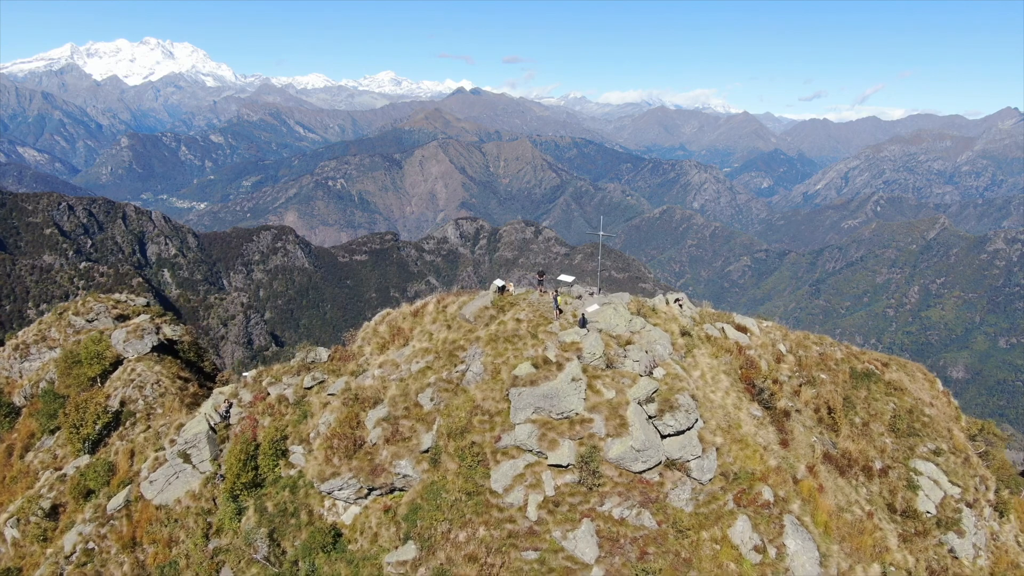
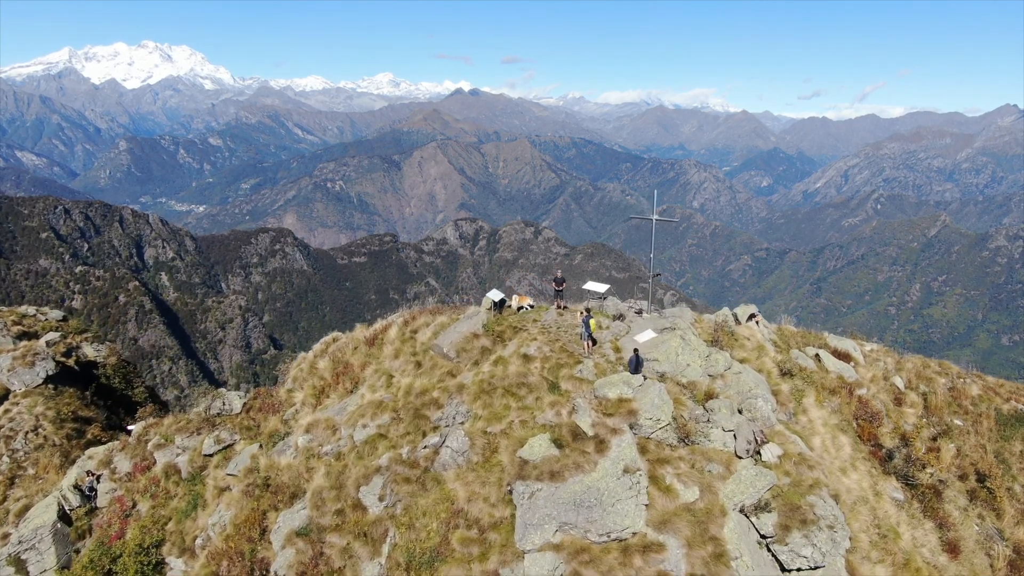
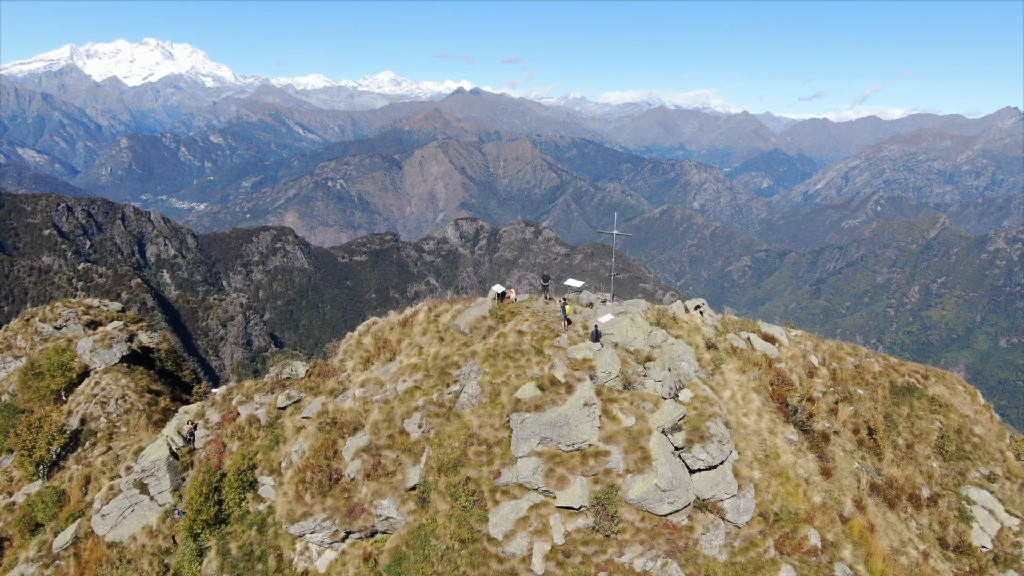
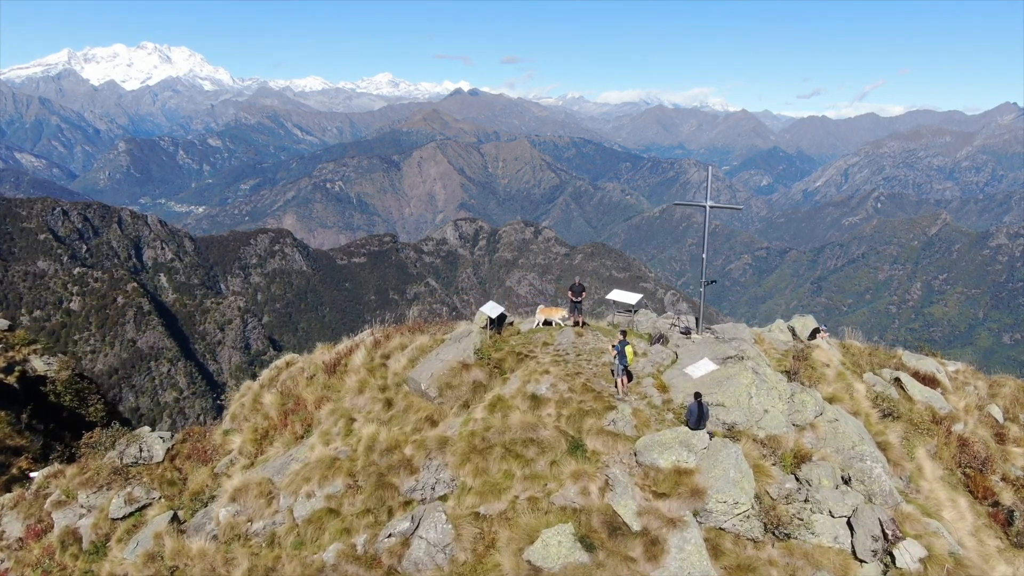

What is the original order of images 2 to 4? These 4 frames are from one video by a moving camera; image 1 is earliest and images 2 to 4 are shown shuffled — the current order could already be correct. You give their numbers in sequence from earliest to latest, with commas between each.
3, 2, 4
